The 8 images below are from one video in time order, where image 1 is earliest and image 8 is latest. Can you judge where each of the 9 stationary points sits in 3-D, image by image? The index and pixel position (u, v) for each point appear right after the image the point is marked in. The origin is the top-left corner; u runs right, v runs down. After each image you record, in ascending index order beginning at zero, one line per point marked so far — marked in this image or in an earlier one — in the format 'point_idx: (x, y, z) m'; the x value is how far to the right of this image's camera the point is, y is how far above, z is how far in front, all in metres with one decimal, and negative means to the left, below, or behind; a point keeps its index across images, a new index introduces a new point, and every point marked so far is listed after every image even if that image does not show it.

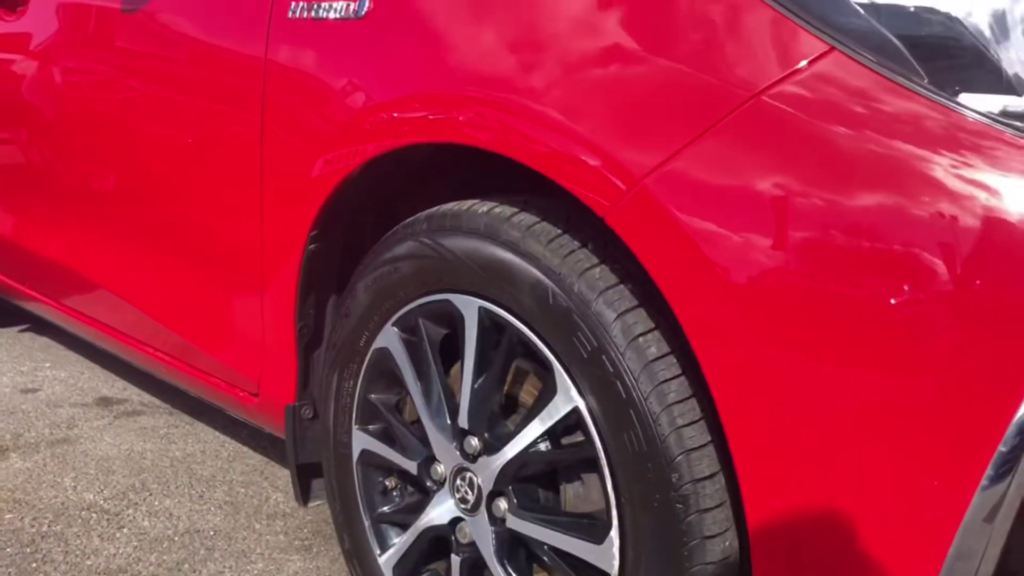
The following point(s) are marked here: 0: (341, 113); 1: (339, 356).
0: (-0.2, +0.2, +1.2) m
1: (-0.2, -0.1, +1.2) m
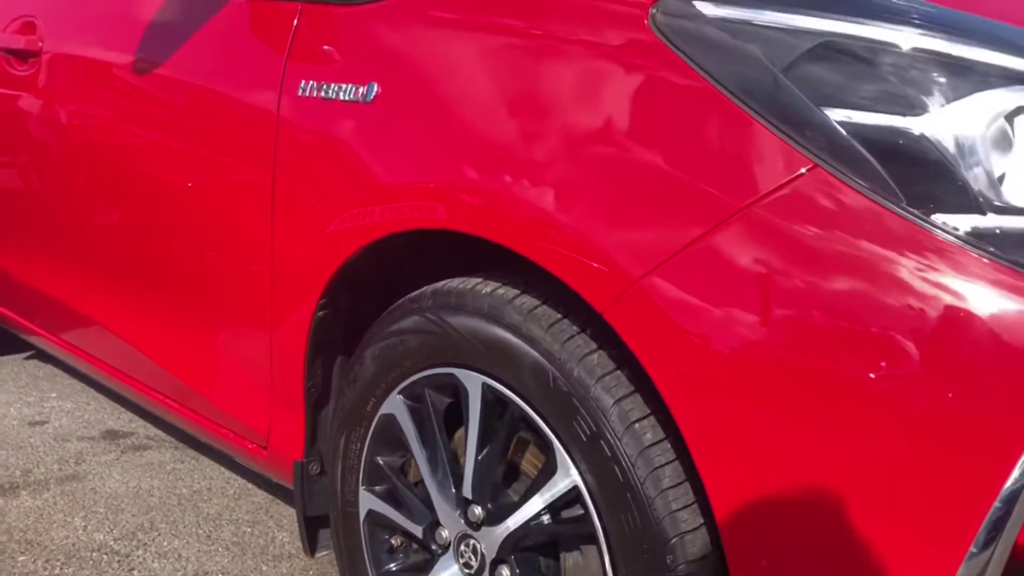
0: (-0.2, +0.1, +1.2) m
1: (-0.2, -0.2, +1.3) m
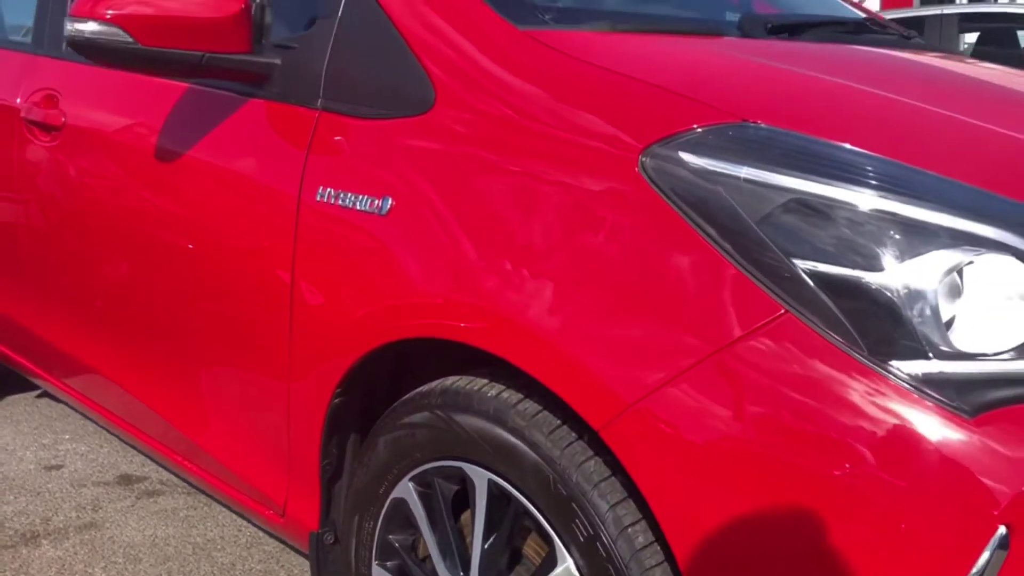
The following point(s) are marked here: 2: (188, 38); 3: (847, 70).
0: (-0.2, 0.0, +1.3) m
1: (-0.2, -0.3, +1.4) m
2: (-0.5, +0.4, +1.5) m
3: (+0.5, +0.3, +1.3) m
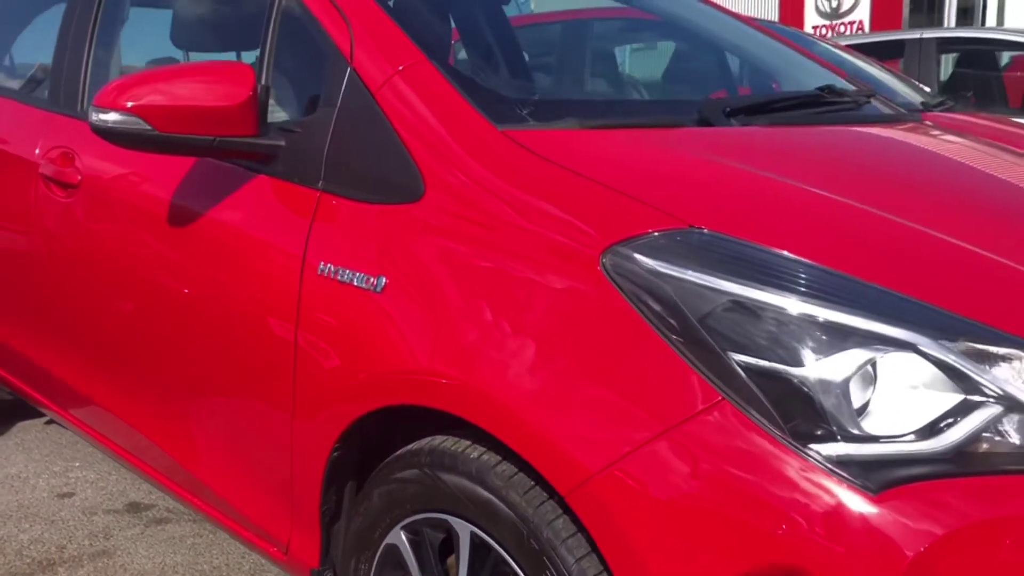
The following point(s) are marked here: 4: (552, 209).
0: (-0.2, -0.1, +1.5) m
1: (-0.2, -0.4, +1.5) m
2: (-0.5, +0.3, +1.6) m
3: (+0.4, +0.2, +1.5) m
4: (+0.1, +0.1, +1.3) m
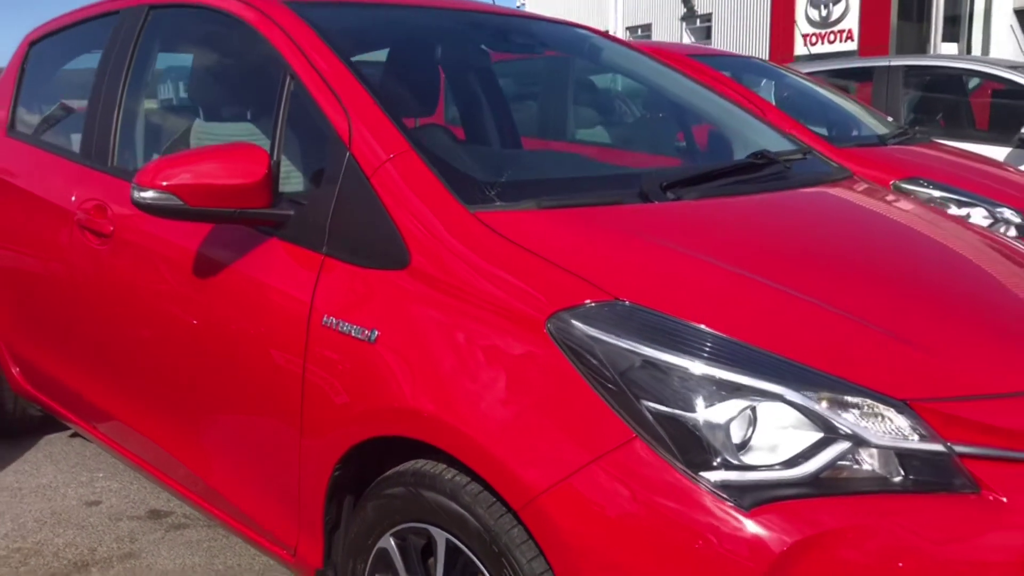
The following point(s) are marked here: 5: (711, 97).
0: (-0.3, -0.2, +1.8) m
1: (-0.3, -0.5, +1.9) m
2: (-0.6, +0.2, +2.0) m
3: (+0.4, +0.1, +1.8) m
4: (0.0, 0.0, +1.6) m
5: (+0.6, +0.6, +3.1) m
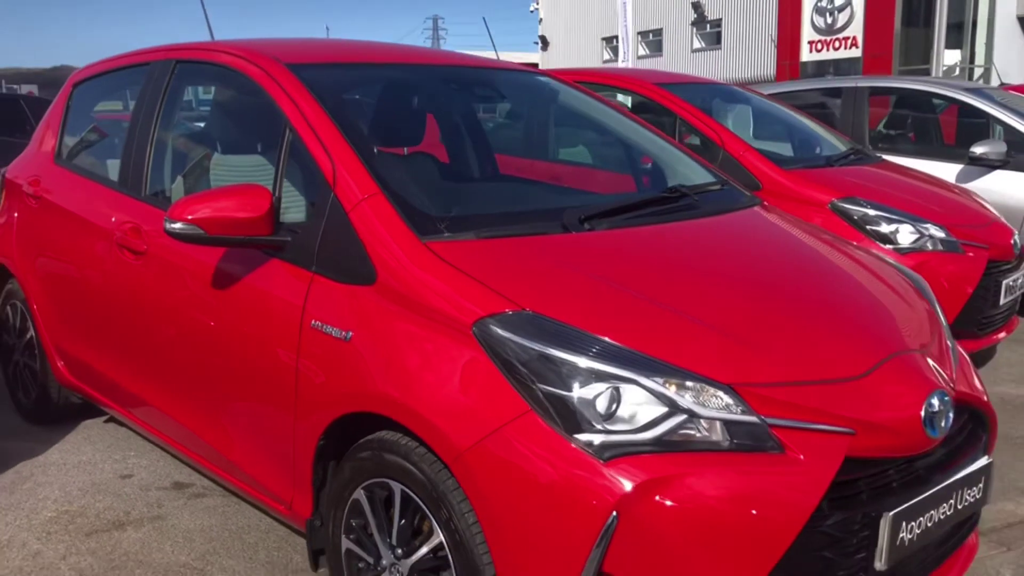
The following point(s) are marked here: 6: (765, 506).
0: (-0.4, -0.2, +2.3) m
1: (-0.4, -0.5, +2.4) m
2: (-0.7, +0.2, +2.5) m
3: (+0.2, +0.1, +2.3) m
4: (-0.1, 0.0, +2.2) m
5: (+0.5, +0.6, +3.6) m
6: (+0.5, -0.4, +1.9) m
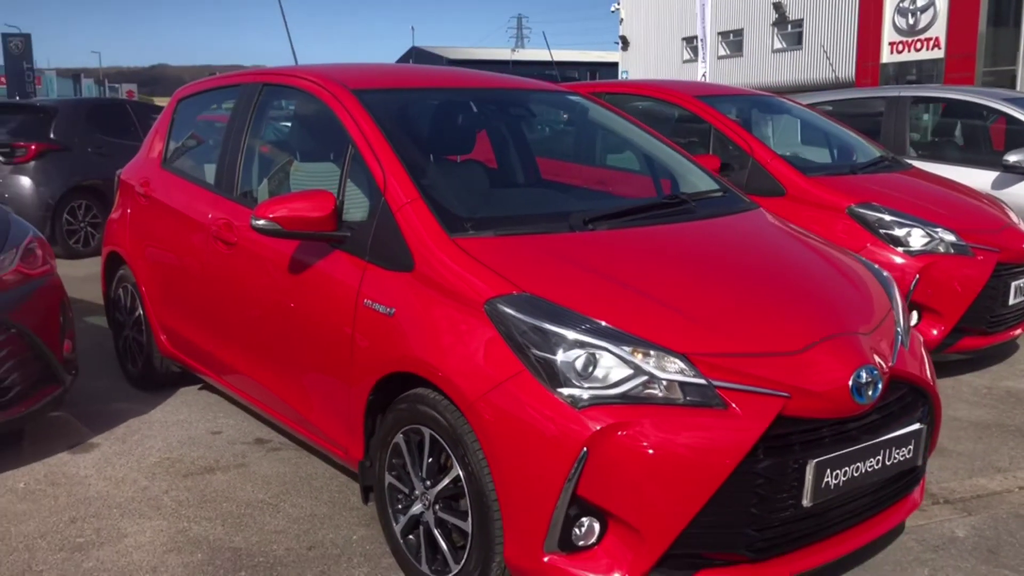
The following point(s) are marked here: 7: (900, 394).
0: (-0.4, -0.2, +2.9) m
1: (-0.4, -0.5, +3.0) m
2: (-0.7, +0.2, +3.1) m
3: (+0.3, +0.1, +2.9) m
4: (-0.1, 0.0, +2.7) m
5: (+0.7, +0.6, +4.1) m
6: (+0.5, -0.4, +2.4) m
7: (+1.1, -0.3, +2.8) m
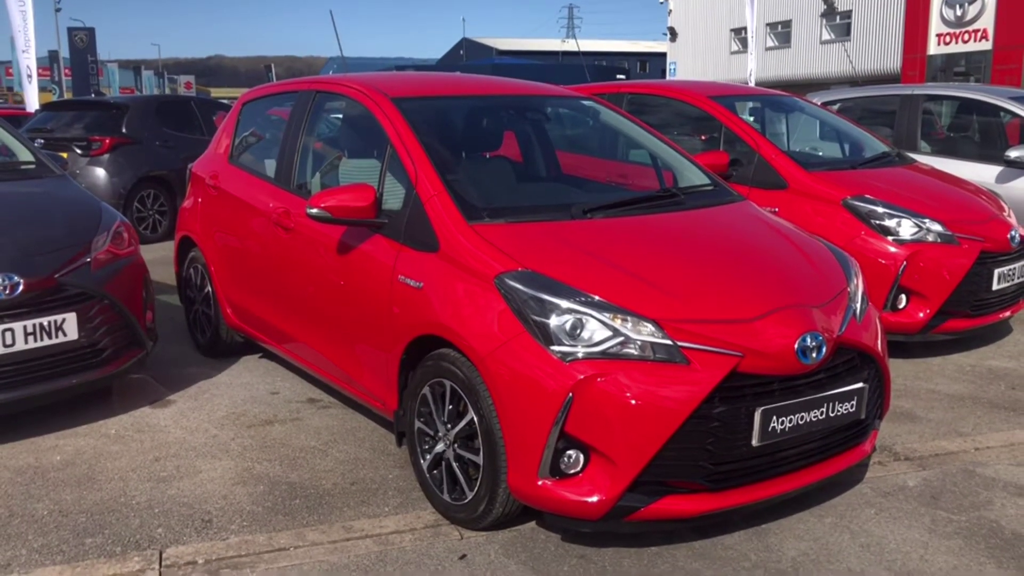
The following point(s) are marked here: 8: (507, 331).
0: (-0.4, -0.1, +3.5) m
1: (-0.4, -0.4, +3.6) m
2: (-0.6, +0.3, +3.7) m
3: (+0.3, +0.2, +3.4) m
4: (-0.1, +0.1, +3.3) m
5: (+0.8, +0.7, +4.6) m
6: (+0.5, -0.3, +2.9) m
7: (+1.2, -0.2, +3.4) m
8: (0.0, -0.1, +3.1) m
